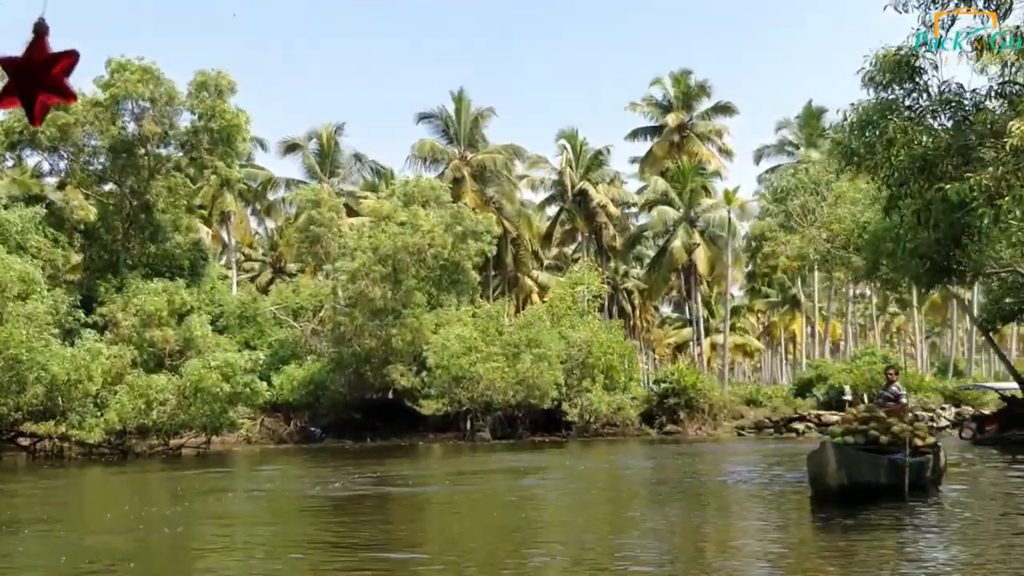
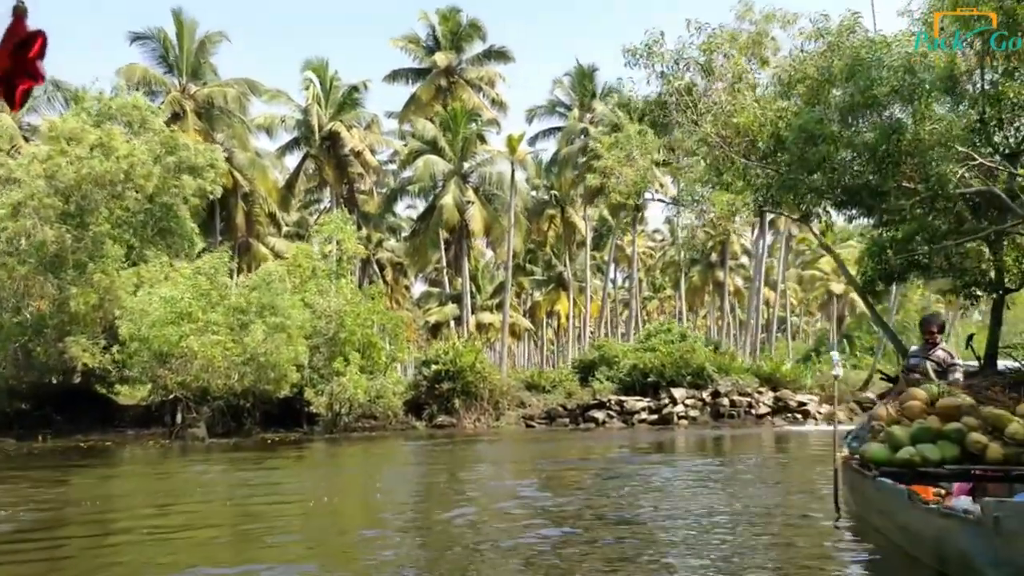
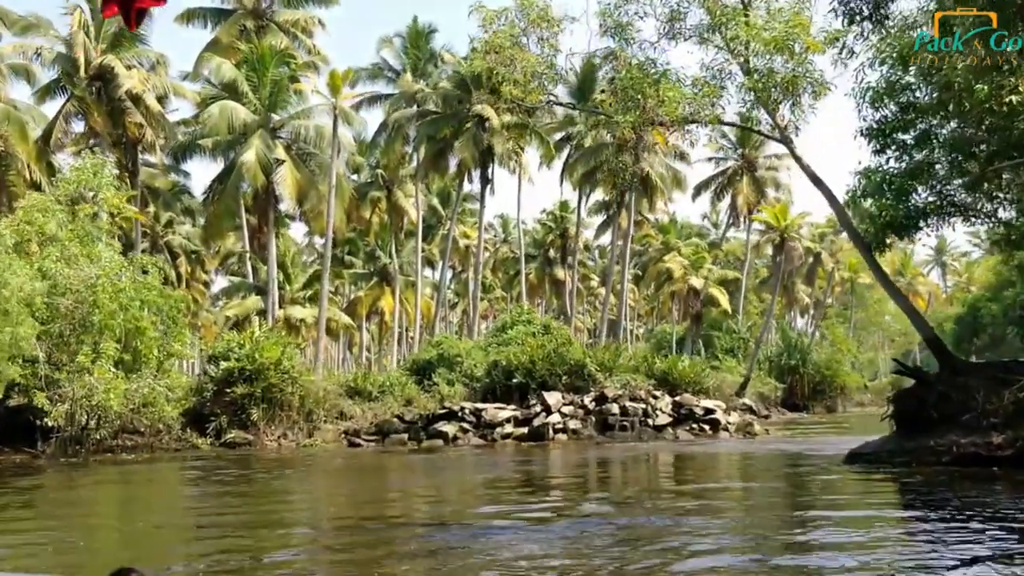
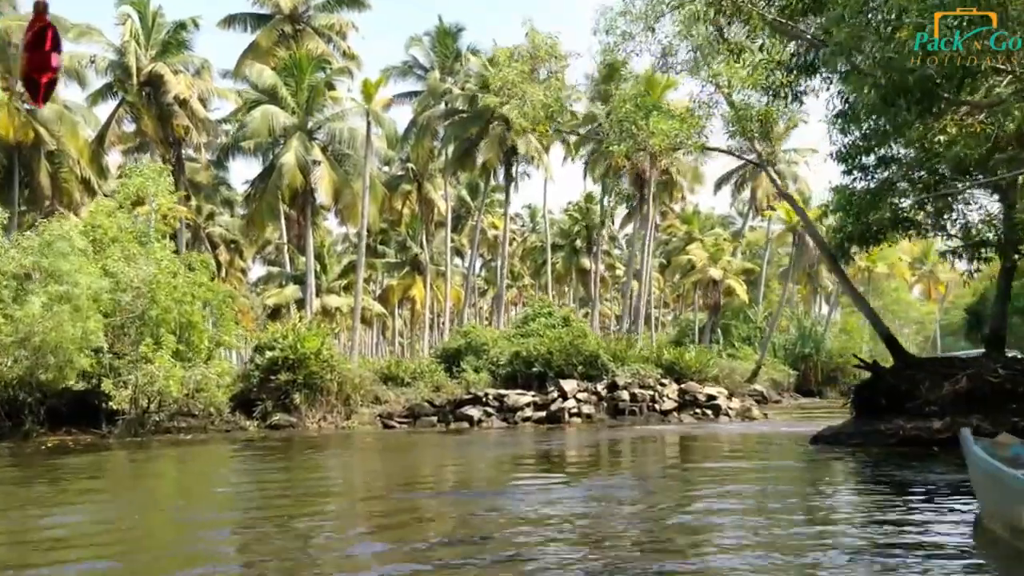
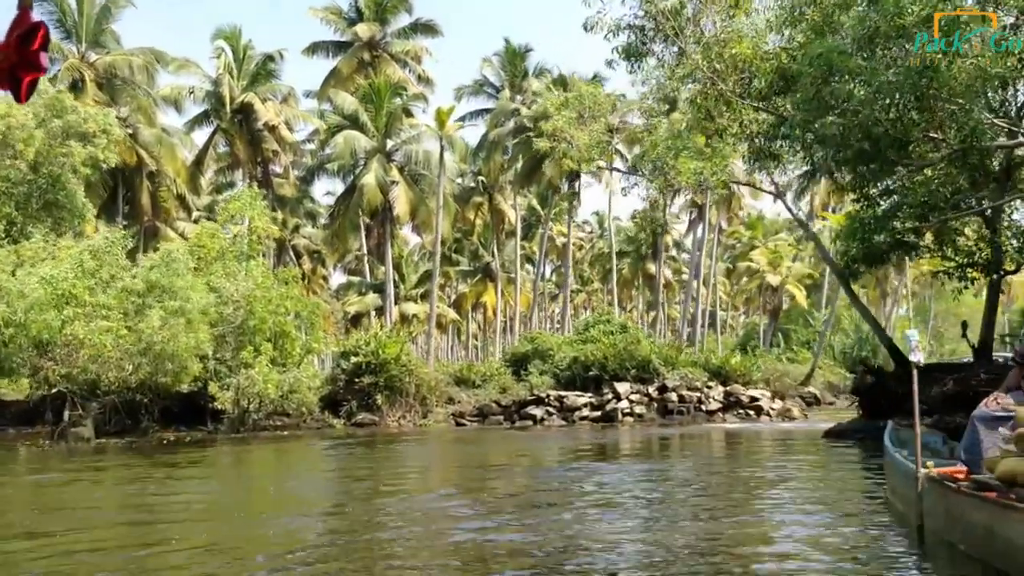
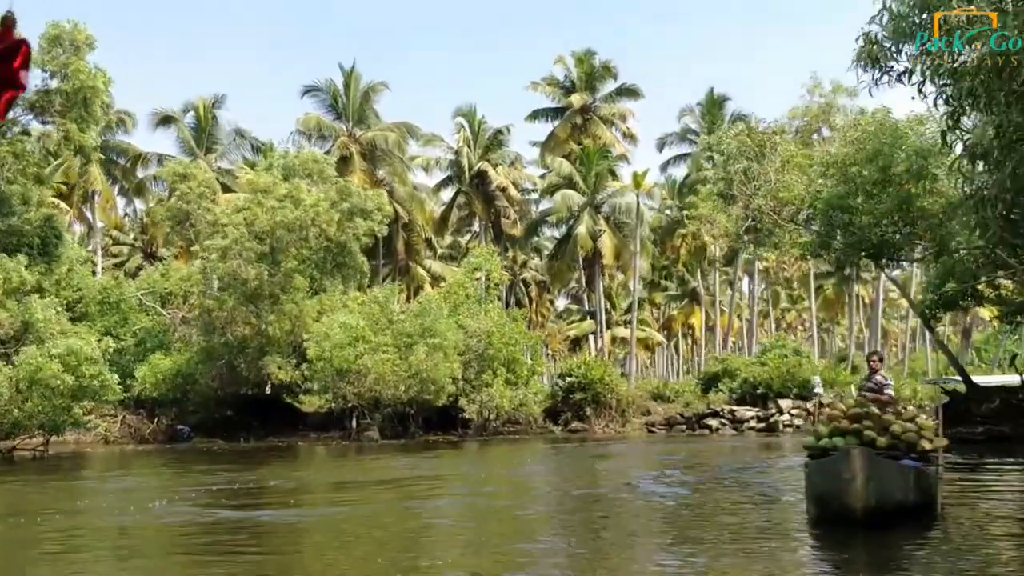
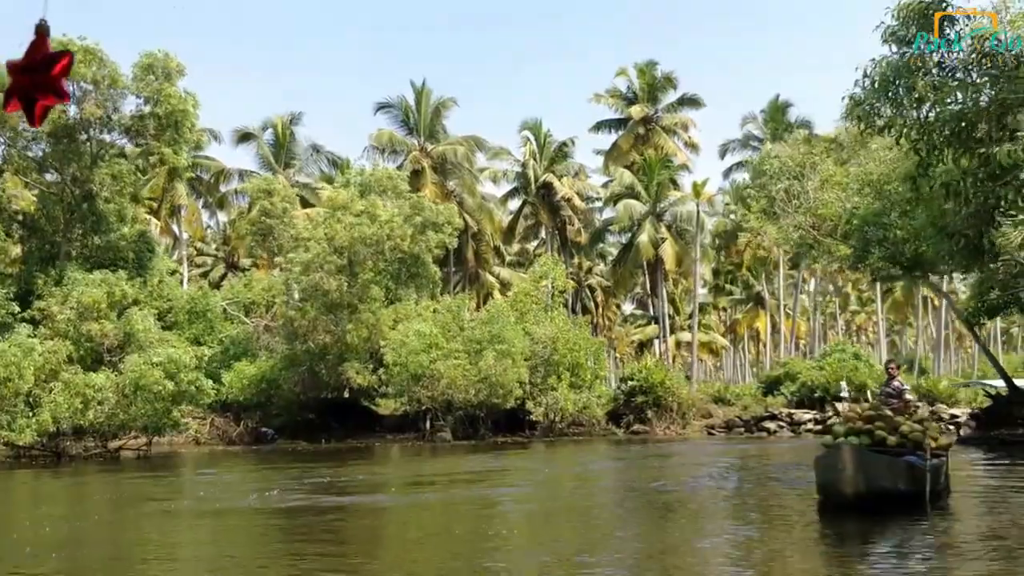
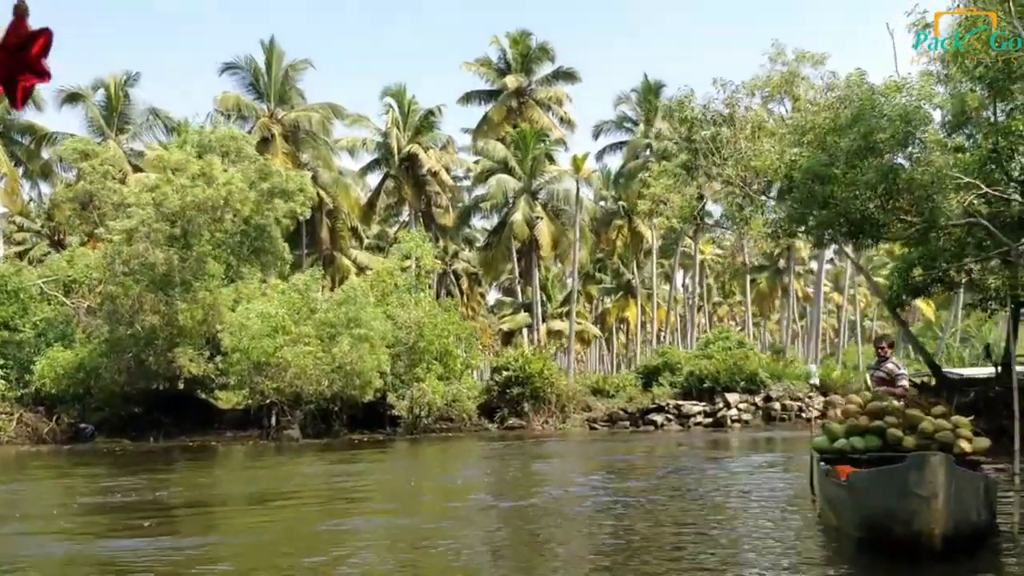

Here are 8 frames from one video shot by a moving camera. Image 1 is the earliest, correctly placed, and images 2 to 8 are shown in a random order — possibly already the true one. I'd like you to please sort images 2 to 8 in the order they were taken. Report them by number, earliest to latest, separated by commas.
7, 6, 8, 2, 5, 4, 3
